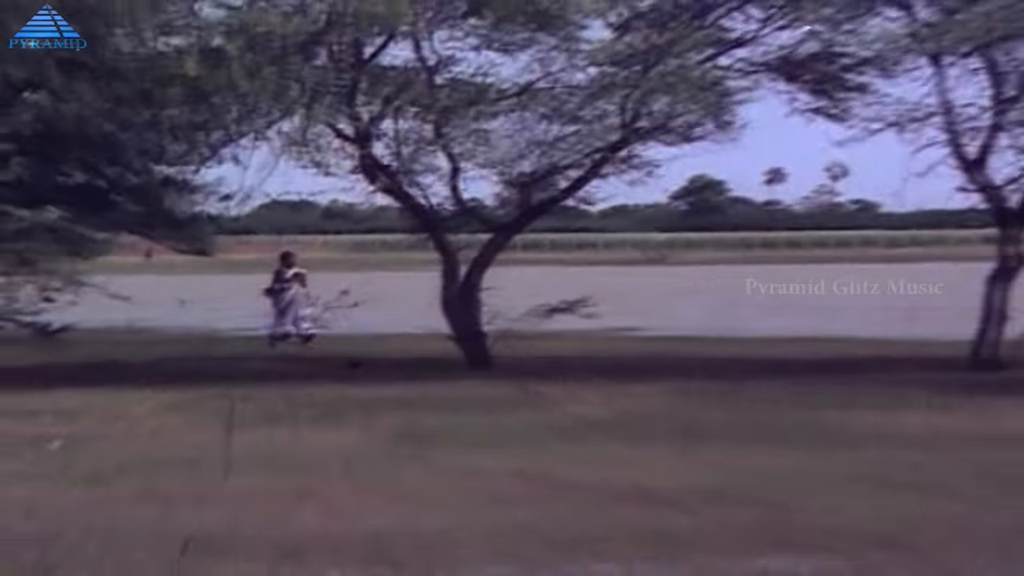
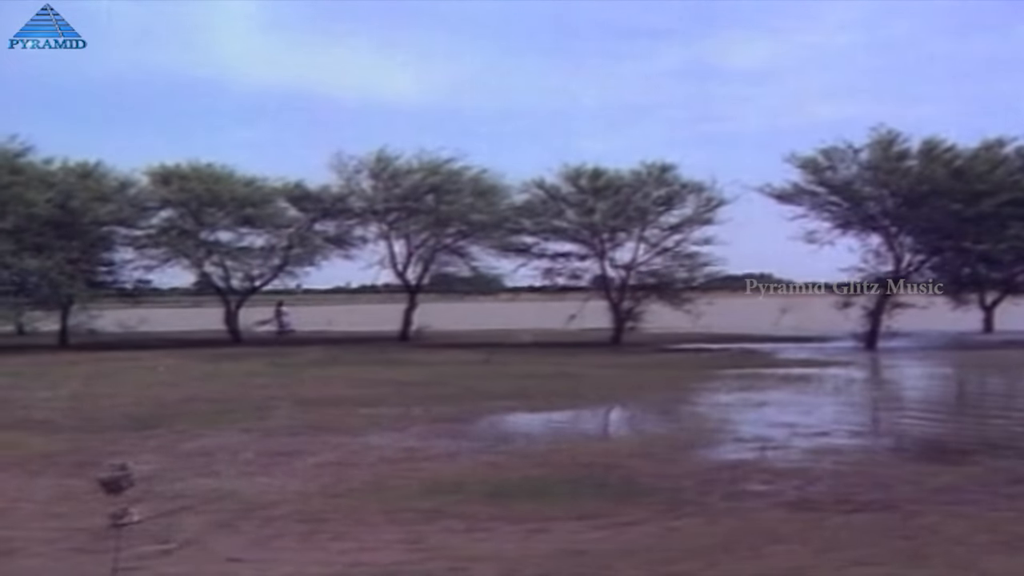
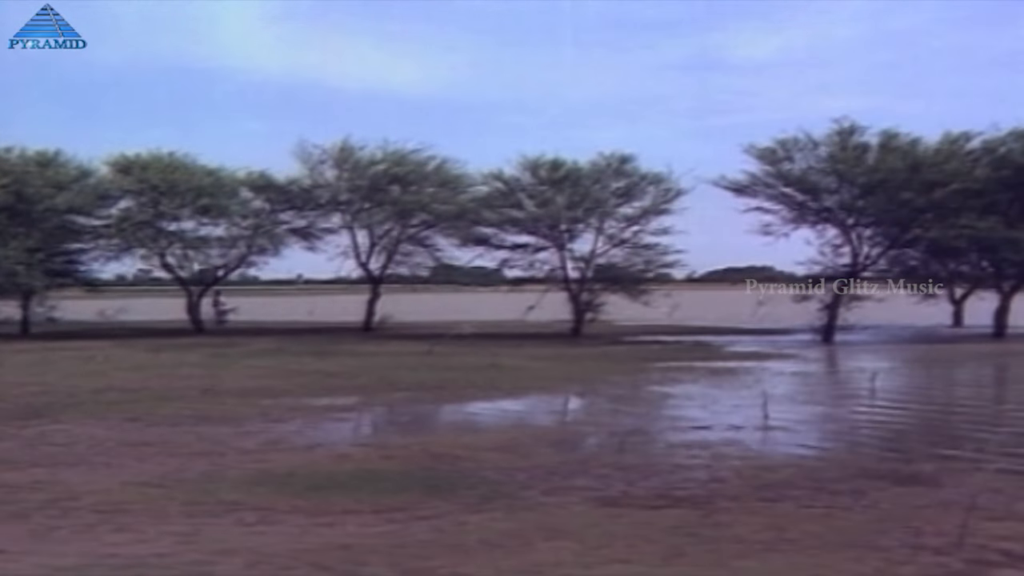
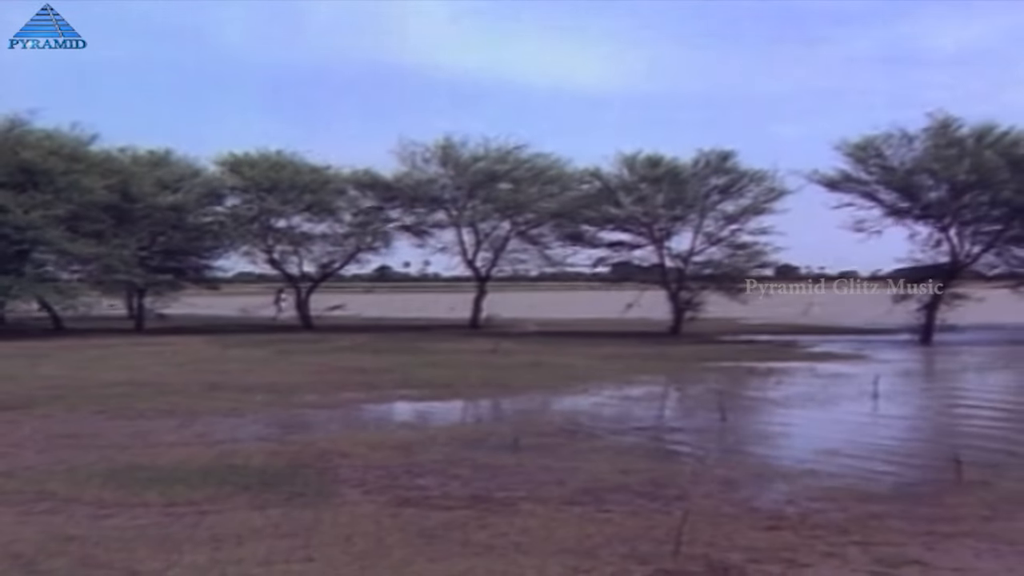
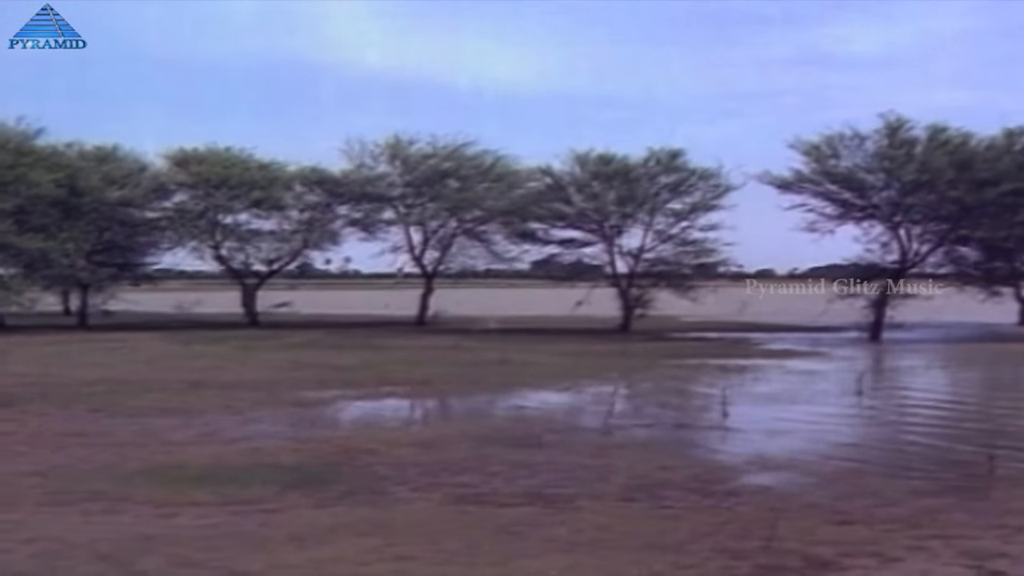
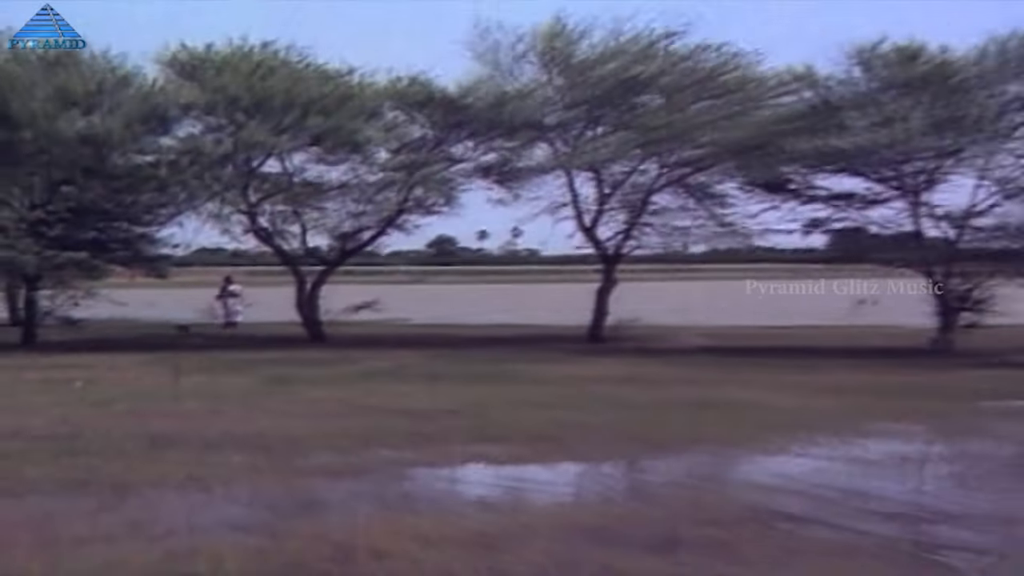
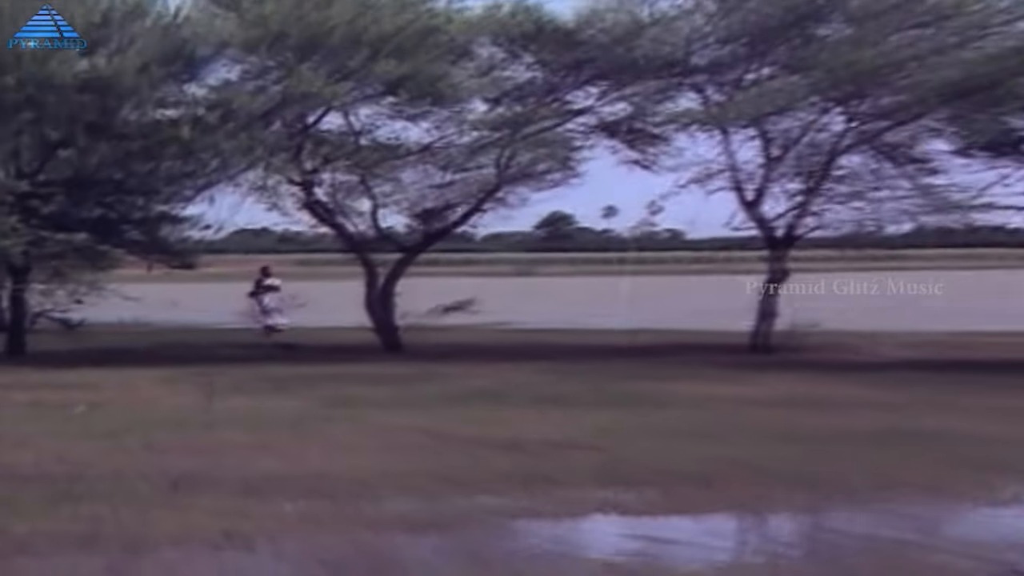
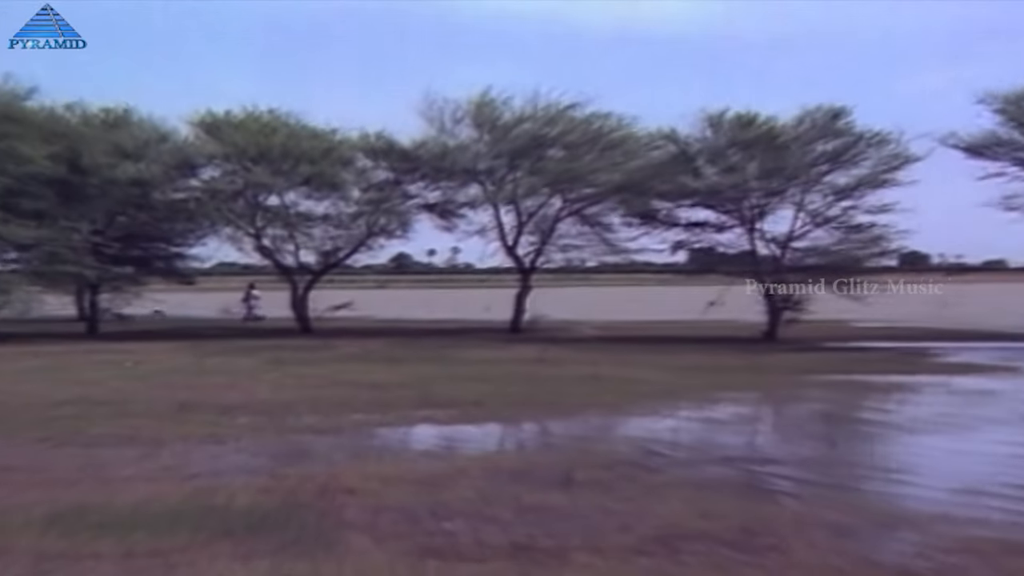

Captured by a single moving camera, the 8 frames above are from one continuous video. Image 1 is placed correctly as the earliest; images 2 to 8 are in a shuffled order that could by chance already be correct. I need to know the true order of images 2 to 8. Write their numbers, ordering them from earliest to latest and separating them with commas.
7, 6, 8, 4, 5, 3, 2
